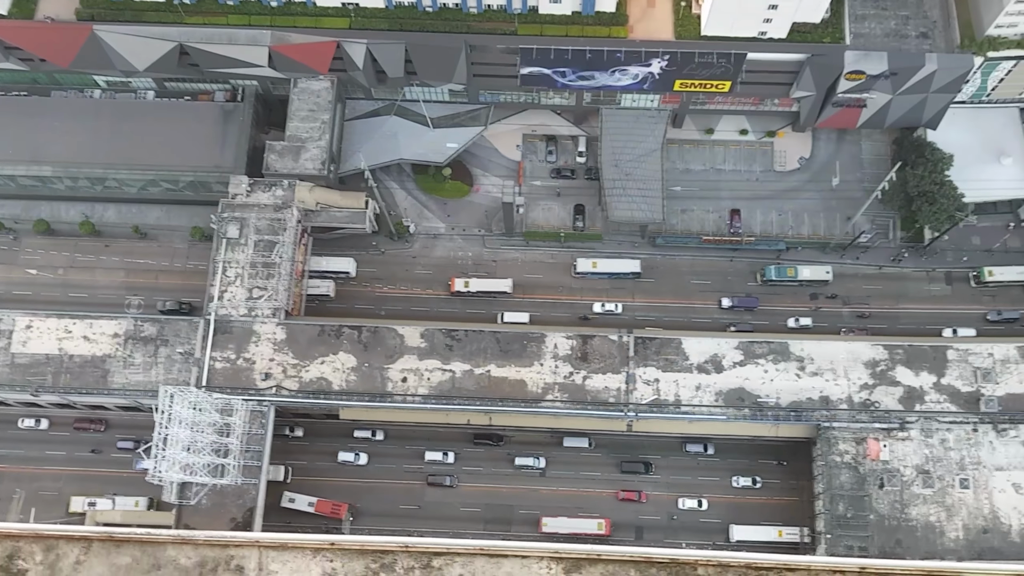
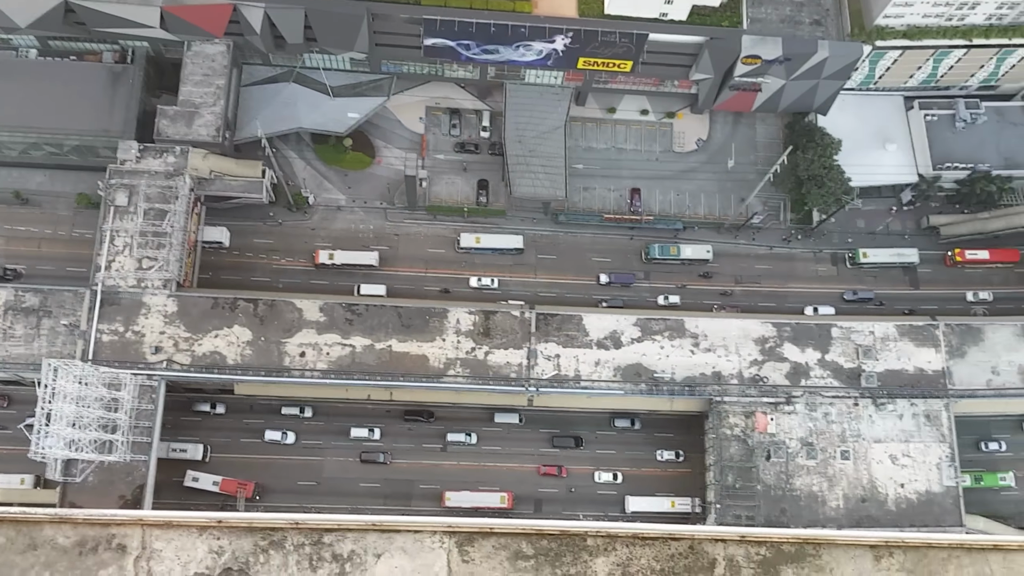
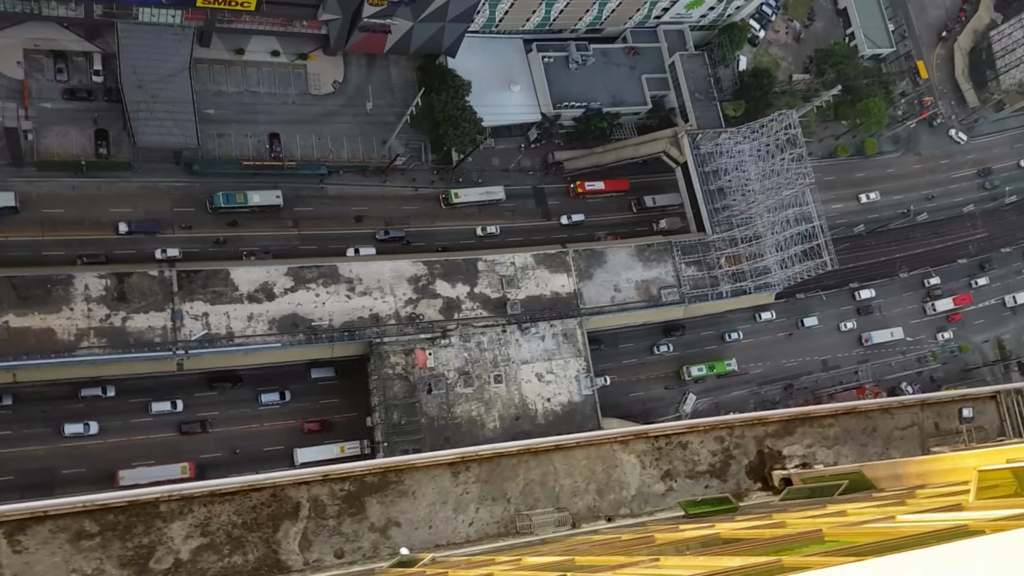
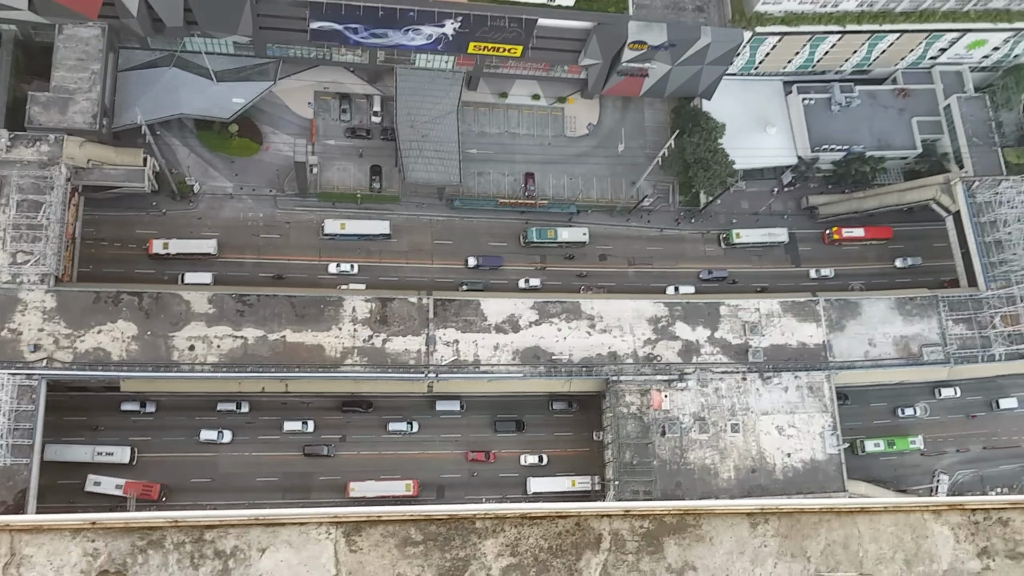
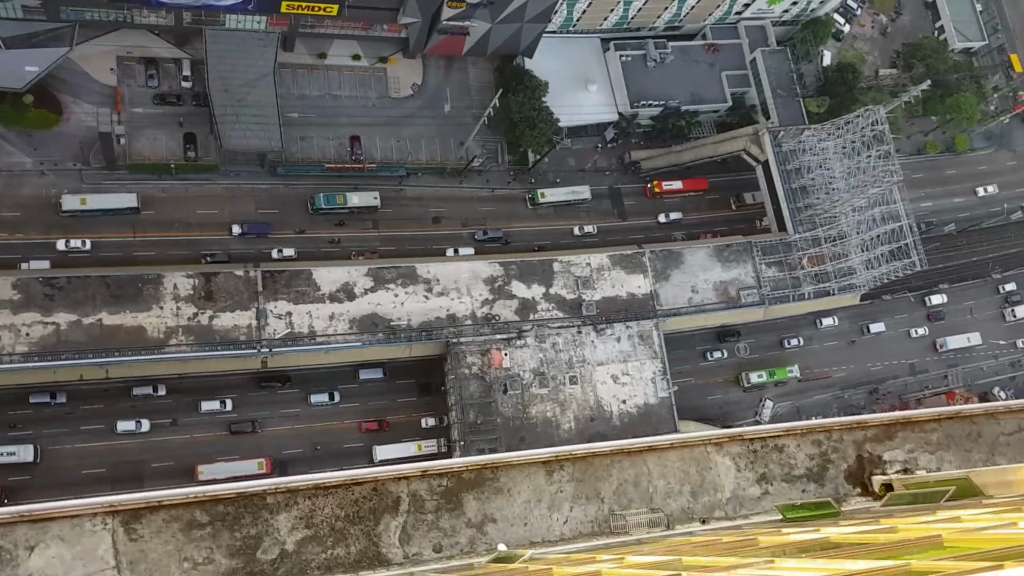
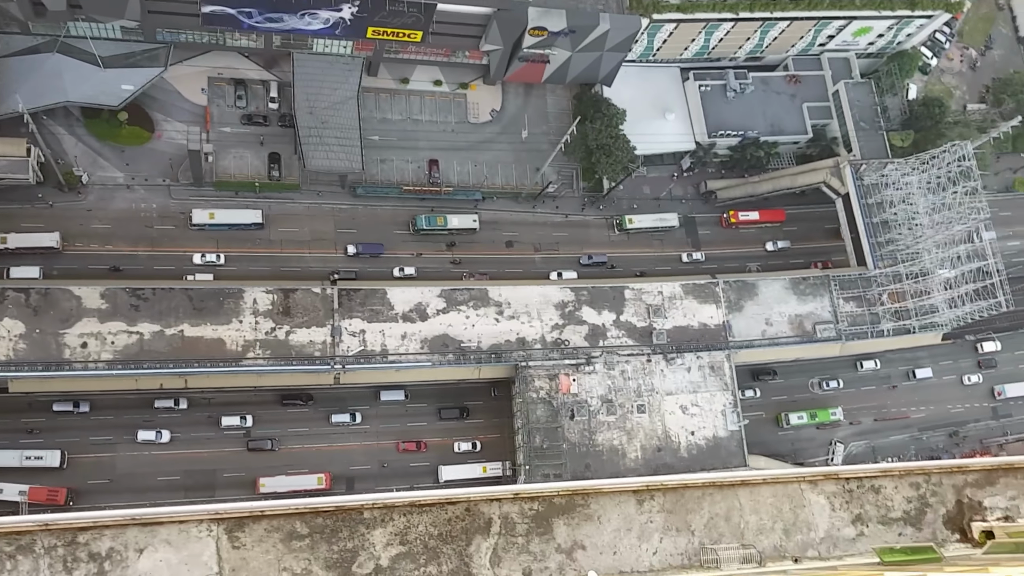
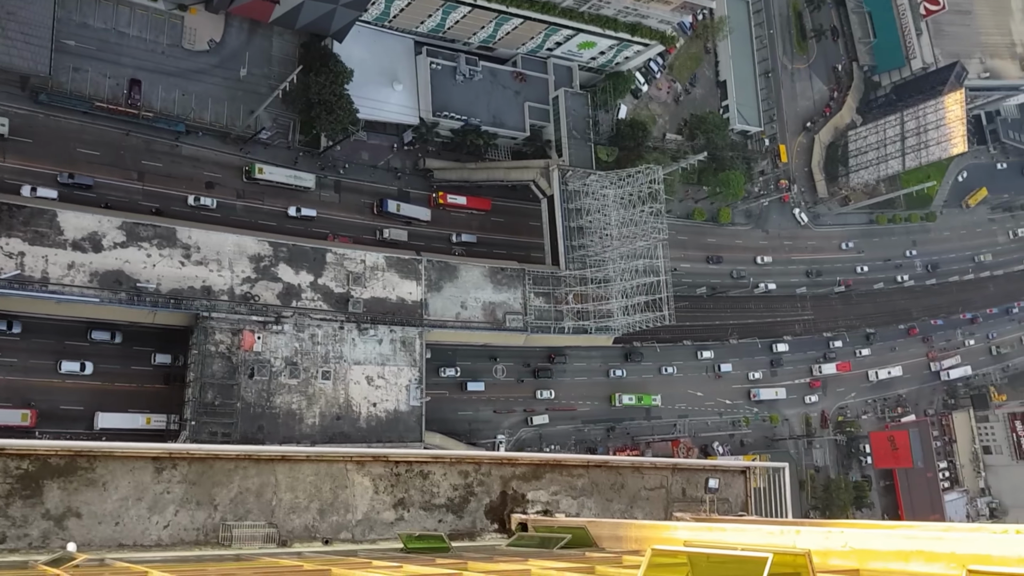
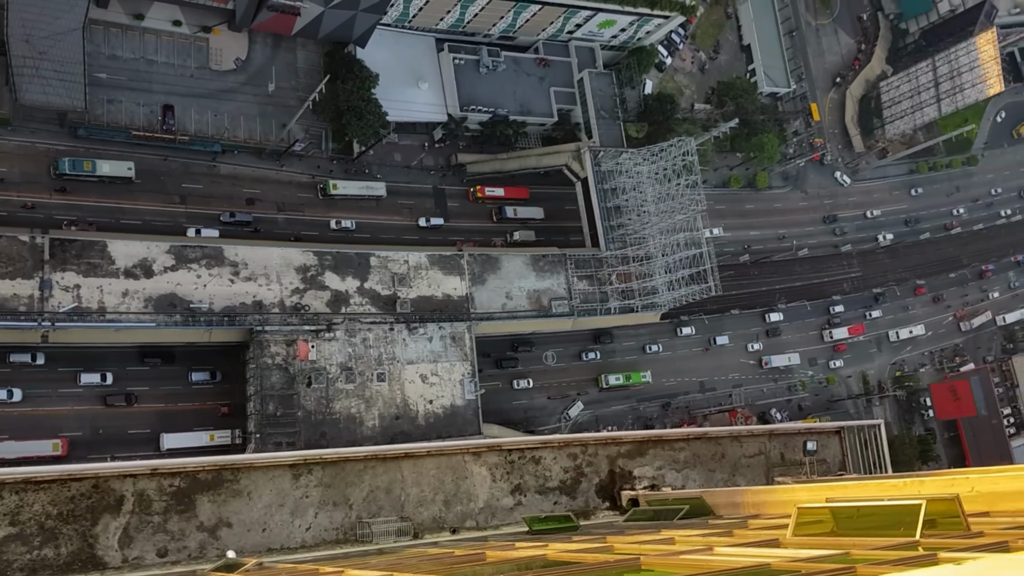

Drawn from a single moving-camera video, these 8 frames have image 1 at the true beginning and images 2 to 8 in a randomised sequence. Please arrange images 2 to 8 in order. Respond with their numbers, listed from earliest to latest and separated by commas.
2, 4, 6, 5, 3, 8, 7
